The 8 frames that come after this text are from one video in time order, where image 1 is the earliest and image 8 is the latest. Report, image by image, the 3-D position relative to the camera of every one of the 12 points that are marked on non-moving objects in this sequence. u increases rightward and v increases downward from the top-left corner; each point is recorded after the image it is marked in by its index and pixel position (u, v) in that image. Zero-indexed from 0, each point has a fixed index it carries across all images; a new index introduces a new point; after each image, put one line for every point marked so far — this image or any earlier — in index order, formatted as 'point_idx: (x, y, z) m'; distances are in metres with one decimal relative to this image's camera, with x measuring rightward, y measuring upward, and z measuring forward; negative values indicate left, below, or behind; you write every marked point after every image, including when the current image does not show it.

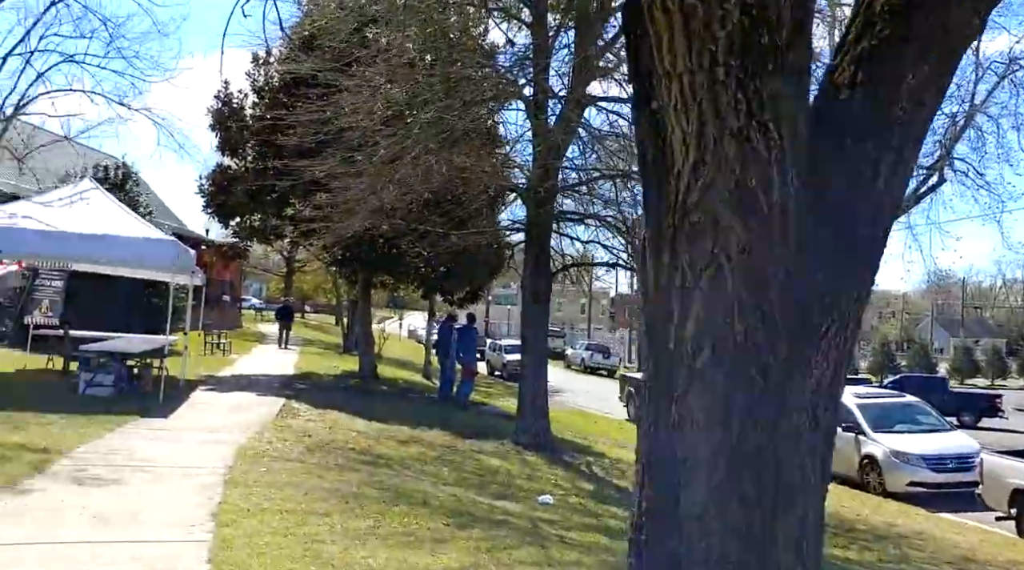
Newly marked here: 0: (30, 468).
0: (-4.1, -1.5, +7.4) m
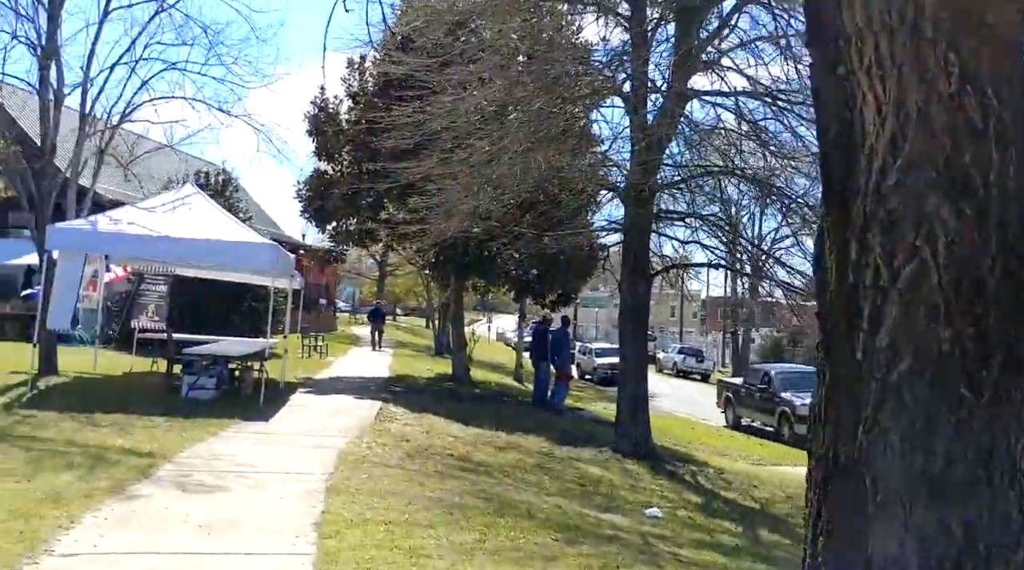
0: (-3.2, -1.6, +7.4) m
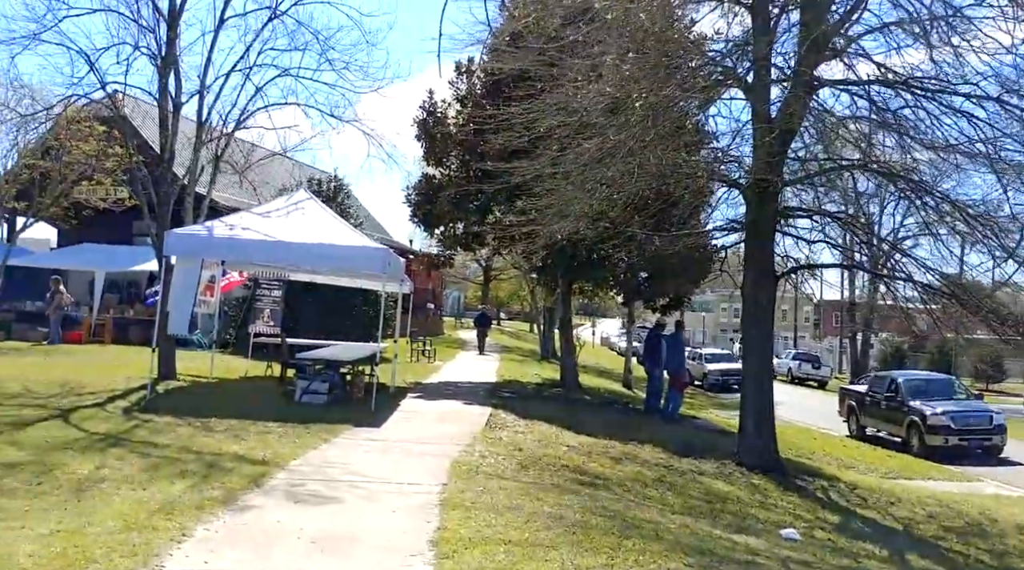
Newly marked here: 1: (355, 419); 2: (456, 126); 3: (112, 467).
0: (-2.2, -1.6, +7.2) m
1: (-2.1, -1.7, +11.5) m
2: (-1.2, +3.4, +18.9) m
3: (-3.3, -1.5, +7.3) m
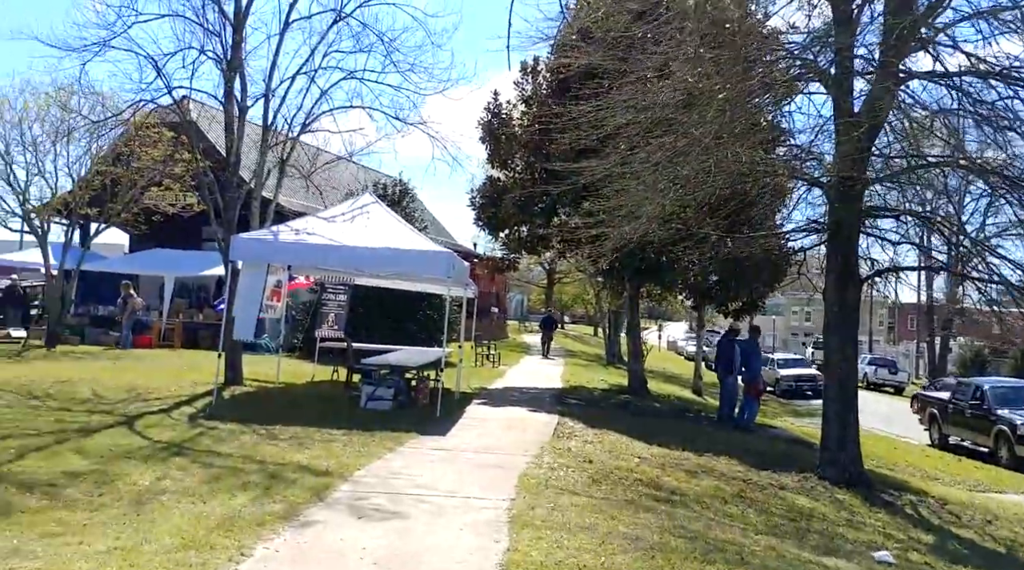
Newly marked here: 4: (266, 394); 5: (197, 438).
0: (-1.6, -1.7, +7.0) m
1: (-1.2, -1.8, +11.2) m
2: (+0.2, +3.4, +18.6) m
3: (-2.8, -1.6, +7.1) m
4: (-3.7, -1.6, +13.2) m
5: (-3.3, -1.6, +9.1) m
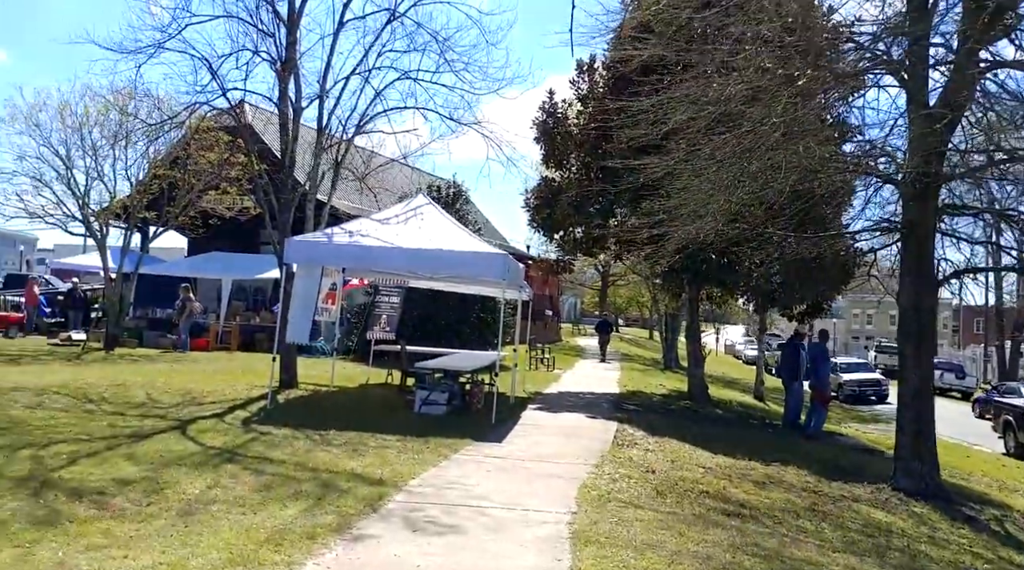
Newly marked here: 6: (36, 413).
0: (-1.1, -1.7, +6.7) m
1: (-0.5, -1.8, +10.9) m
2: (+1.4, +3.3, +18.2) m
3: (-2.3, -1.6, +6.9) m
4: (-2.9, -1.7, +13.0) m
5: (-2.7, -1.6, +8.9) m
6: (-5.4, -1.5, +9.9) m
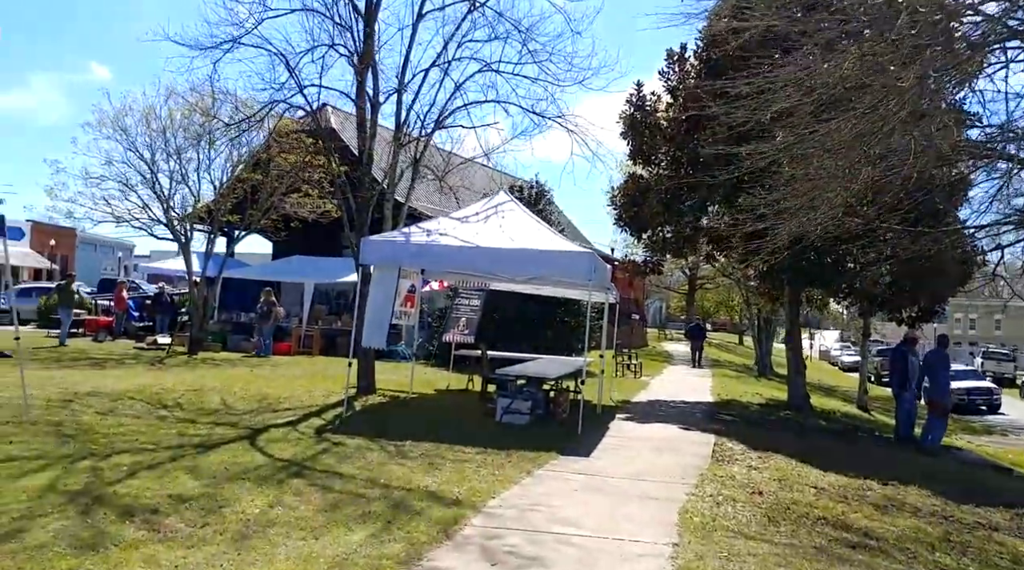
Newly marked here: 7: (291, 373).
0: (-0.5, -1.7, +6.0) m
1: (+0.6, -1.8, +10.1) m
2: (+3.1, +3.3, +17.2) m
3: (-1.6, -1.6, +6.3) m
4: (-1.6, -1.7, +12.5) m
5: (-1.8, -1.6, +8.3) m
6: (-4.4, -1.5, +9.6) m
7: (-4.2, -1.7, +16.7) m
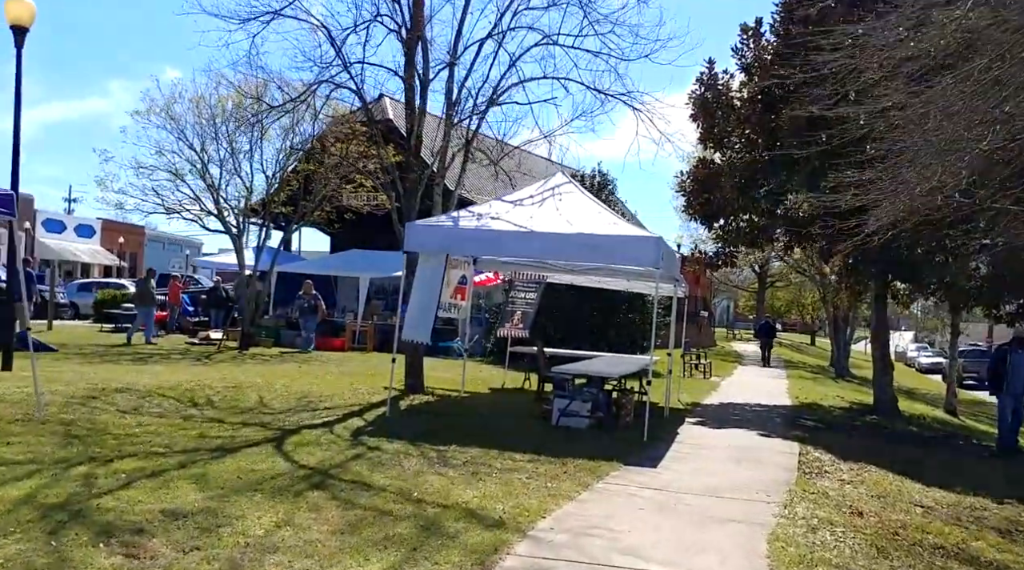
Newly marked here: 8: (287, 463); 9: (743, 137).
0: (-0.2, -1.5, +4.9) m
1: (+1.2, -1.7, +9.0) m
2: (+4.2, +3.4, +15.9) m
3: (-1.3, -1.5, +5.3) m
4: (-0.9, -1.6, +11.5) m
5: (-1.4, -1.5, +7.3) m
6: (-3.9, -1.3, +8.8) m
7: (-3.1, -1.5, +15.9) m
8: (-1.8, -1.4, +7.1) m
9: (+4.2, +2.7, +16.1) m
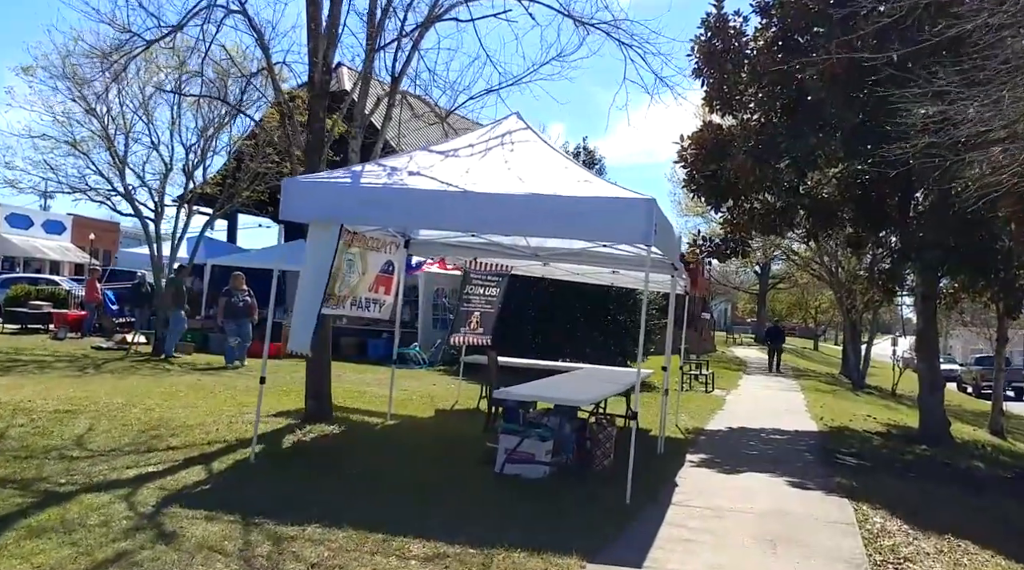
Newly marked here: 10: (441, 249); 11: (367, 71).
0: (-0.8, -1.4, +1.6) m
1: (+0.5, -1.6, +5.7) m
2: (+3.6, +3.5, +12.6) m
3: (-1.9, -1.3, +2.0) m
4: (-1.5, -1.5, +8.2) m
5: (-2.0, -1.3, +4.1) m
6: (-4.5, -1.2, +5.5) m
7: (-3.8, -1.4, +12.6) m
8: (-2.4, -1.3, +3.8) m
9: (+3.6, +2.8, +12.8) m
10: (-0.8, +0.4, +10.2) m
11: (-1.5, +2.3, +9.2) m
